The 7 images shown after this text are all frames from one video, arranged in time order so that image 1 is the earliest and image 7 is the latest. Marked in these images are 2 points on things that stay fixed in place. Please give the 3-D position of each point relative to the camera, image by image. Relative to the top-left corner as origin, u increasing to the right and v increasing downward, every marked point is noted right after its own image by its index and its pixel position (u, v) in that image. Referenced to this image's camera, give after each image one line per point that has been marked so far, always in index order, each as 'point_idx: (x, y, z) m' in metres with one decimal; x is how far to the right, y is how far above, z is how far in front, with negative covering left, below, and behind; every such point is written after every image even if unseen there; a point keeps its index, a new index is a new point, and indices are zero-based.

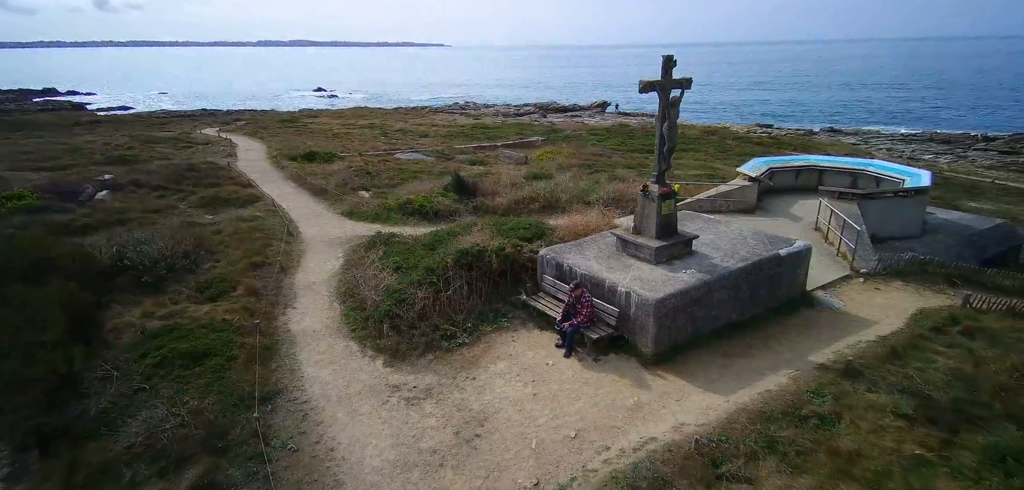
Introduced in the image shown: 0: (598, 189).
0: (+2.9, +1.9, +16.2) m
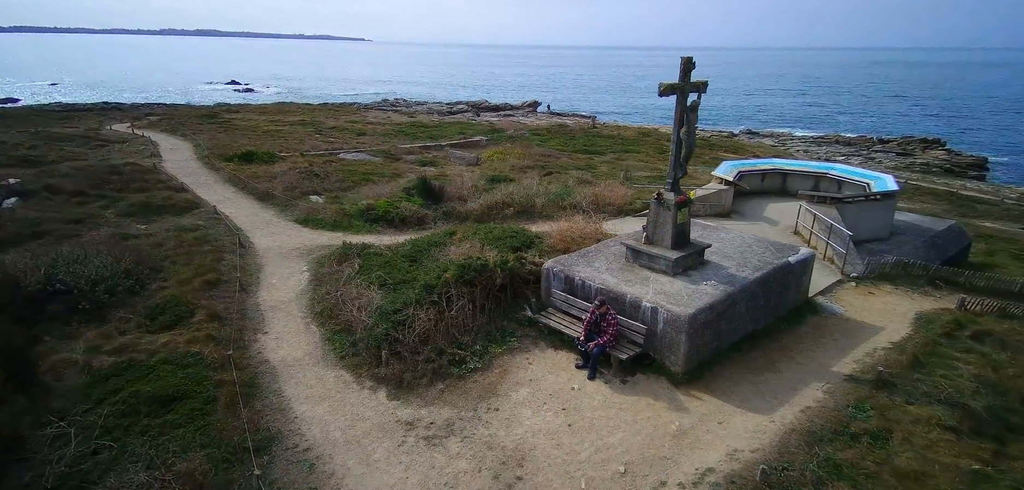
0: (+1.9, +1.8, +15.9) m
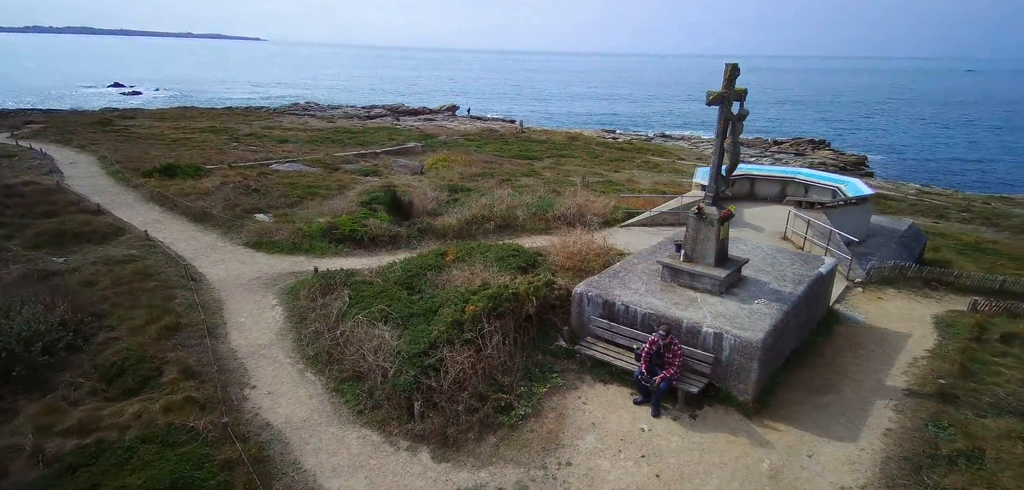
0: (+1.0, +1.4, +15.5) m
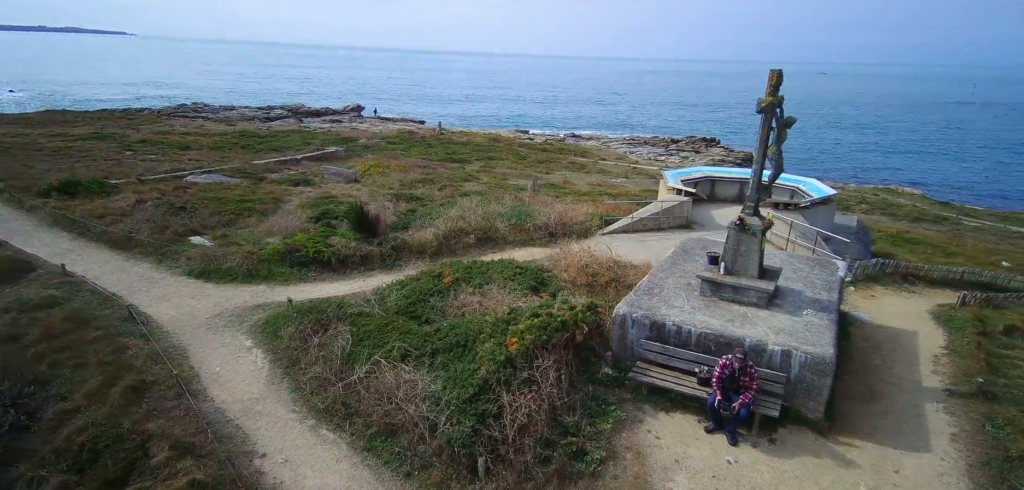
0: (+0.1, +1.0, +15.1) m
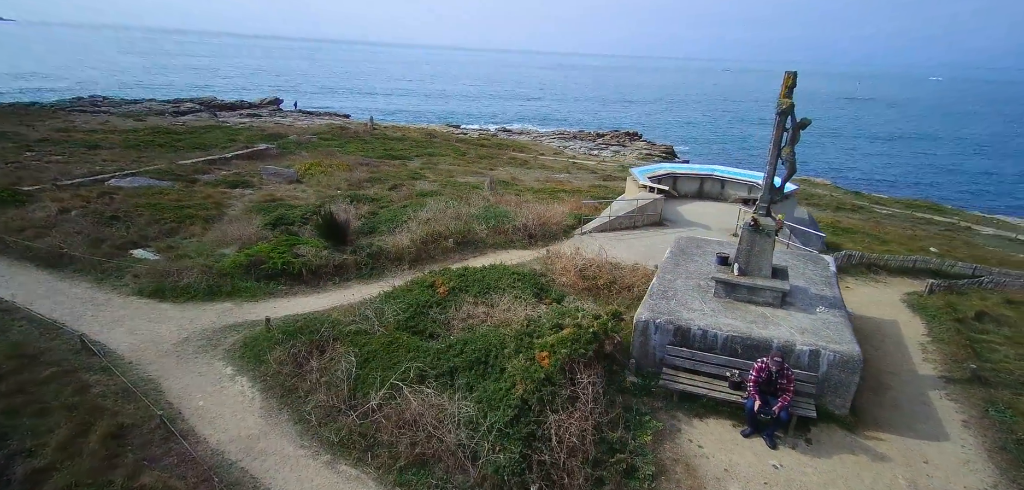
0: (-0.7, +1.0, +14.7) m
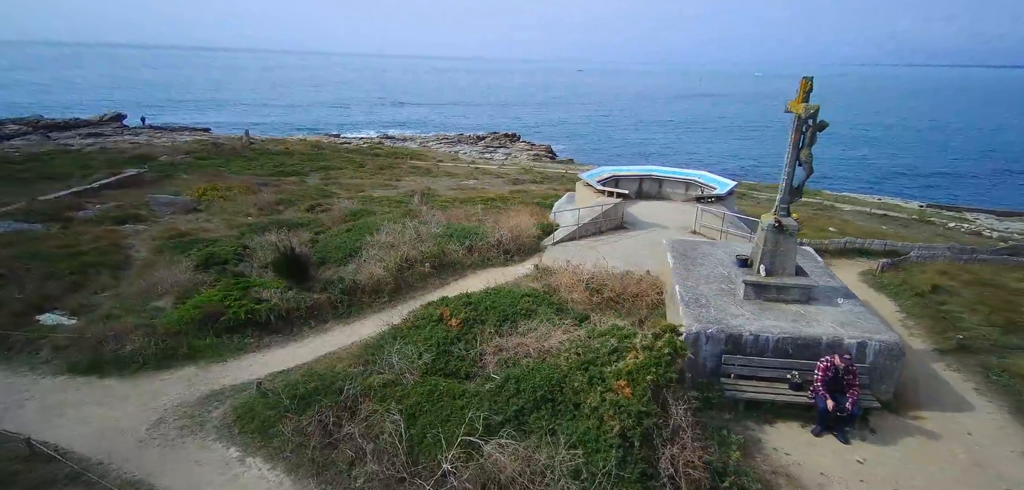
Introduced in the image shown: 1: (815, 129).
0: (-1.7, +0.4, +14.1) m
1: (+4.3, +1.5, +6.6) m
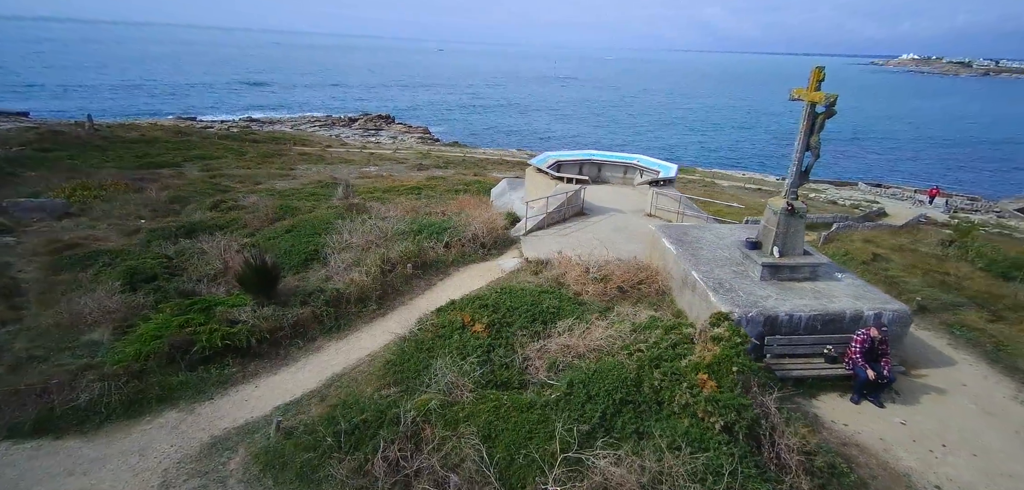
0: (-2.4, +0.5, +13.4) m
1: (+4.8, +1.8, +7.1) m
